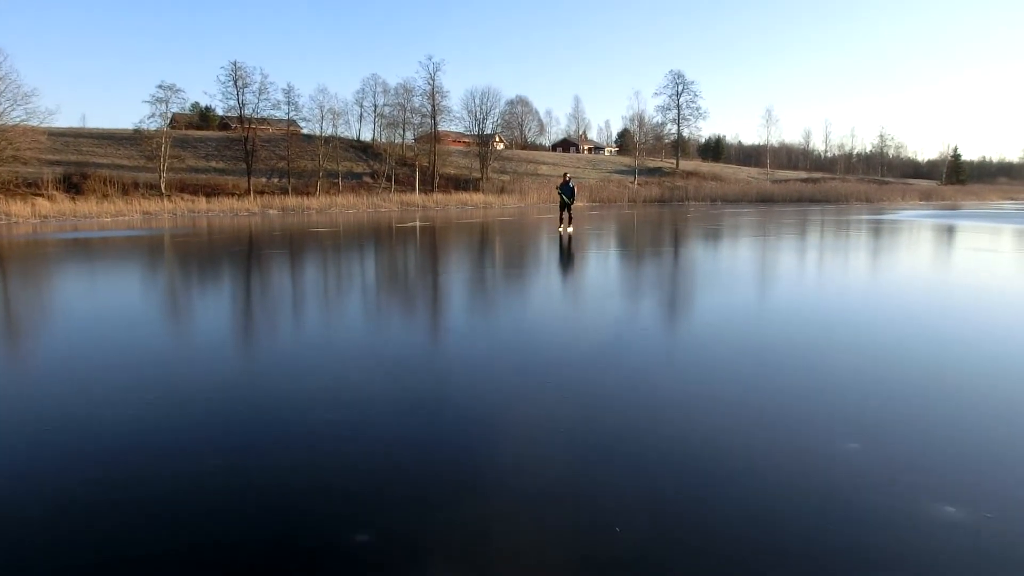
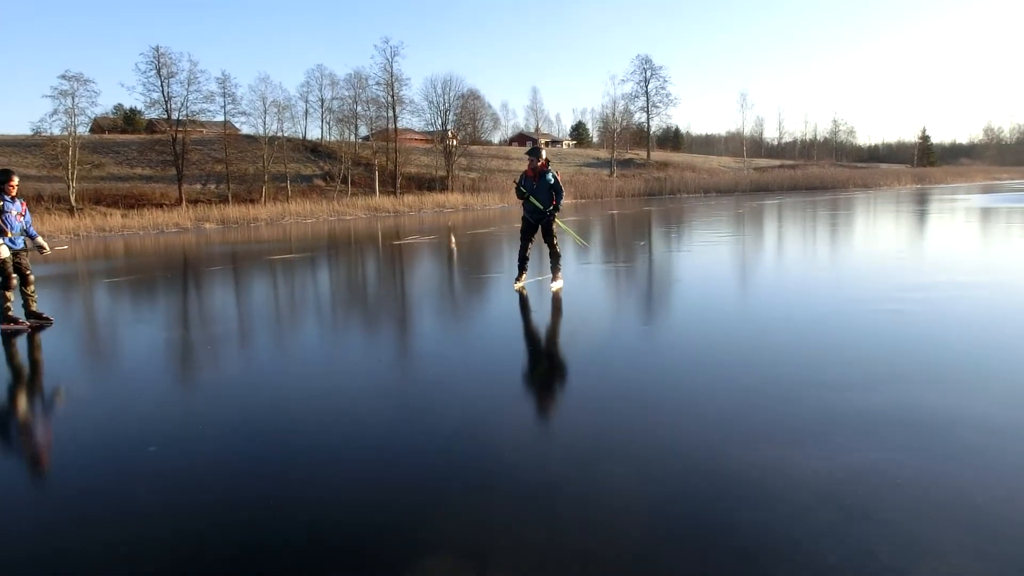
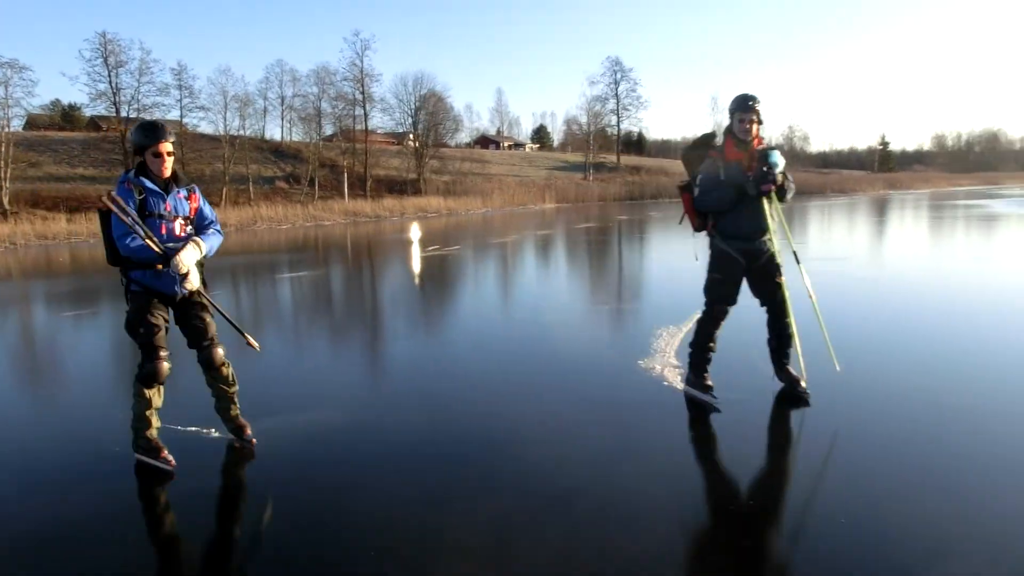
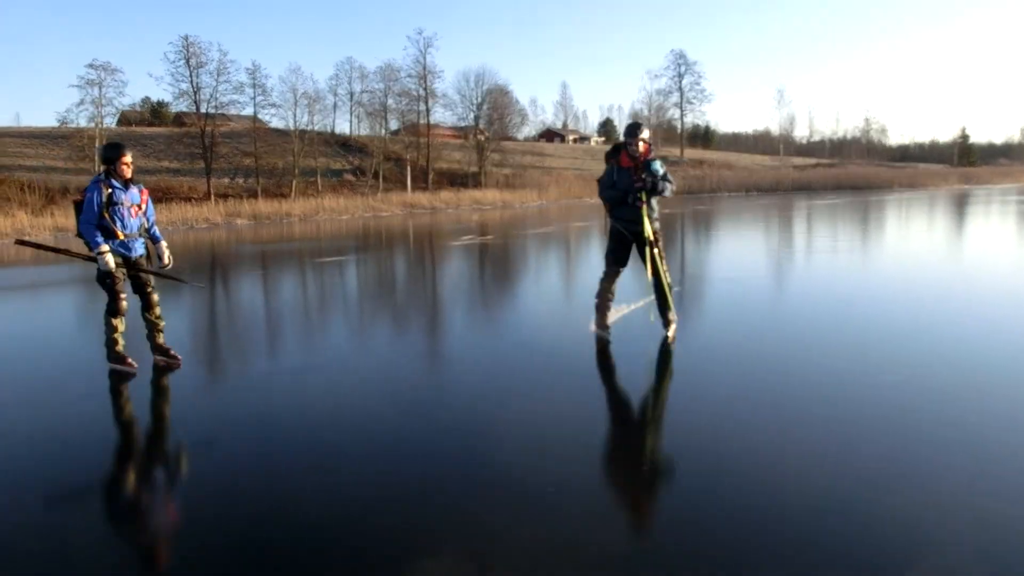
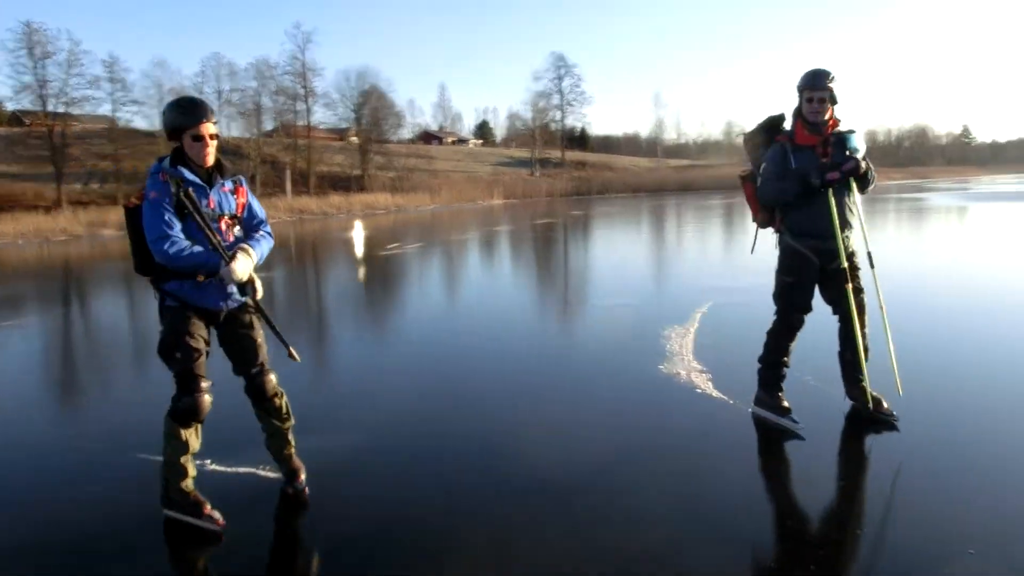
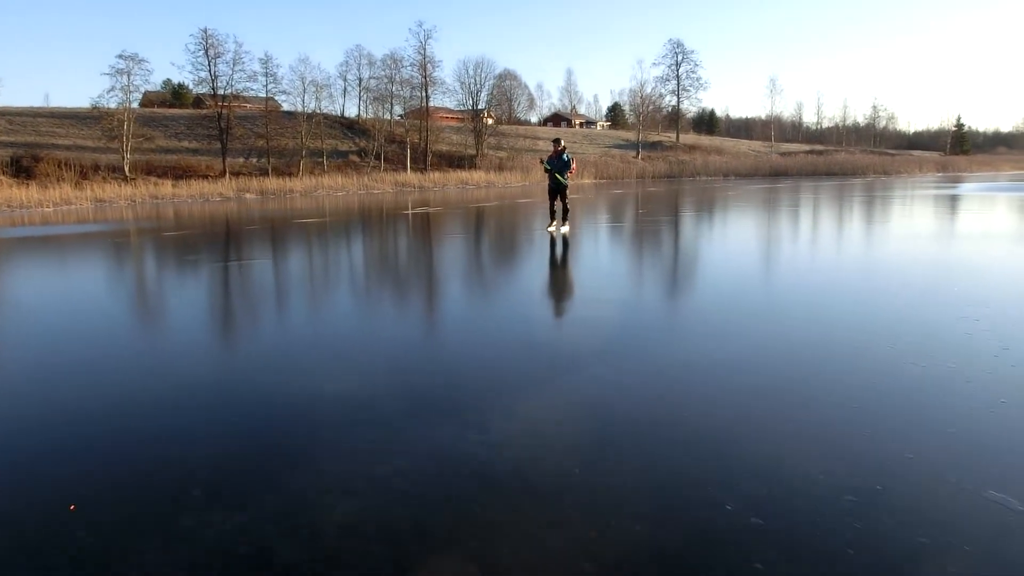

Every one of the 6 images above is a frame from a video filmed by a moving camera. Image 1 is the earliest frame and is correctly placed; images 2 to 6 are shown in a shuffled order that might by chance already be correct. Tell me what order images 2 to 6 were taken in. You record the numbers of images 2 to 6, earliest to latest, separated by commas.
6, 2, 4, 3, 5
